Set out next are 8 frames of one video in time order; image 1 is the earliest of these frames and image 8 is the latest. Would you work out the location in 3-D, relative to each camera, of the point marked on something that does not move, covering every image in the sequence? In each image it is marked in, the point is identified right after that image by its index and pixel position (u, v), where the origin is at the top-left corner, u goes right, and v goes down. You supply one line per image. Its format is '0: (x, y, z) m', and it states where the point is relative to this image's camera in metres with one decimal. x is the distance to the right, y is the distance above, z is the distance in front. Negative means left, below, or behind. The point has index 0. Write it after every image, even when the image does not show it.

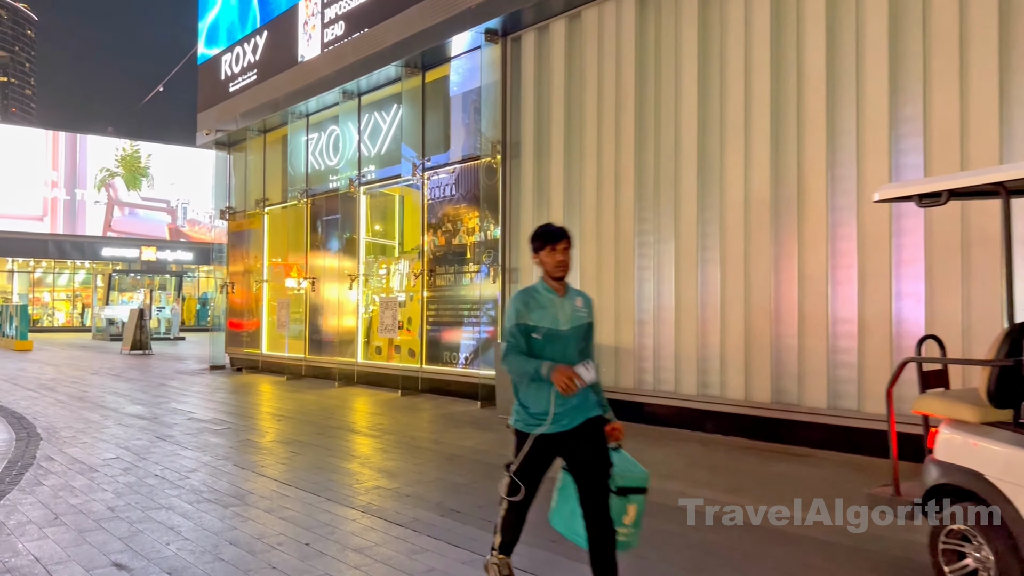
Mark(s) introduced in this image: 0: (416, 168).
0: (-1.2, +1.5, +10.9) m
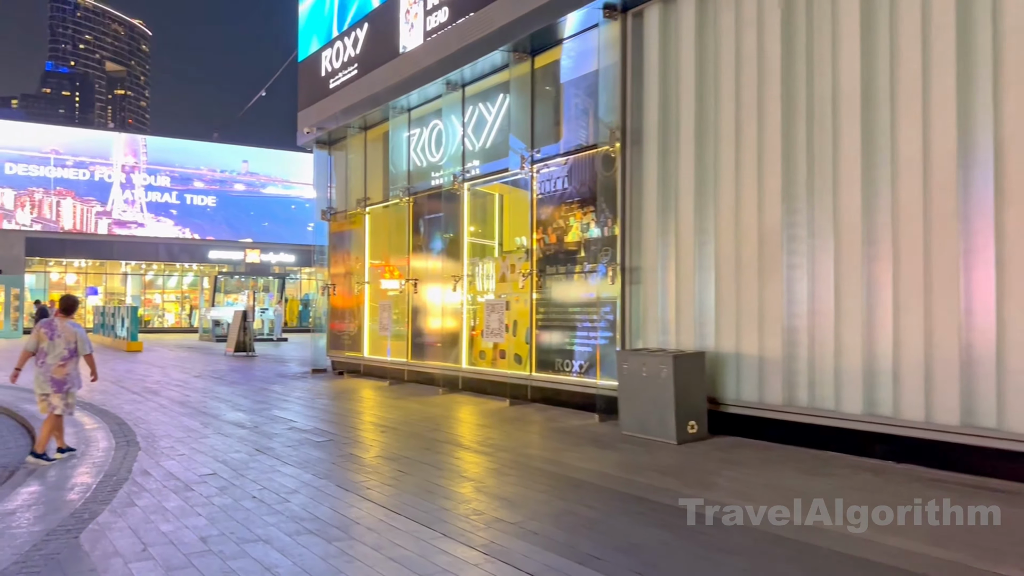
0: (+0.1, +1.5, +10.1) m
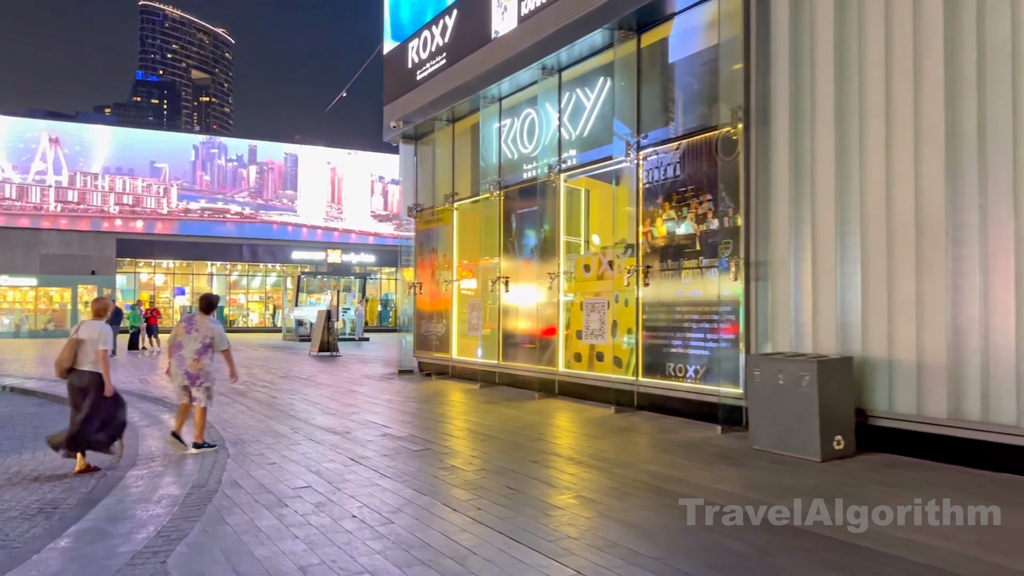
0: (+1.3, +1.5, +9.3) m
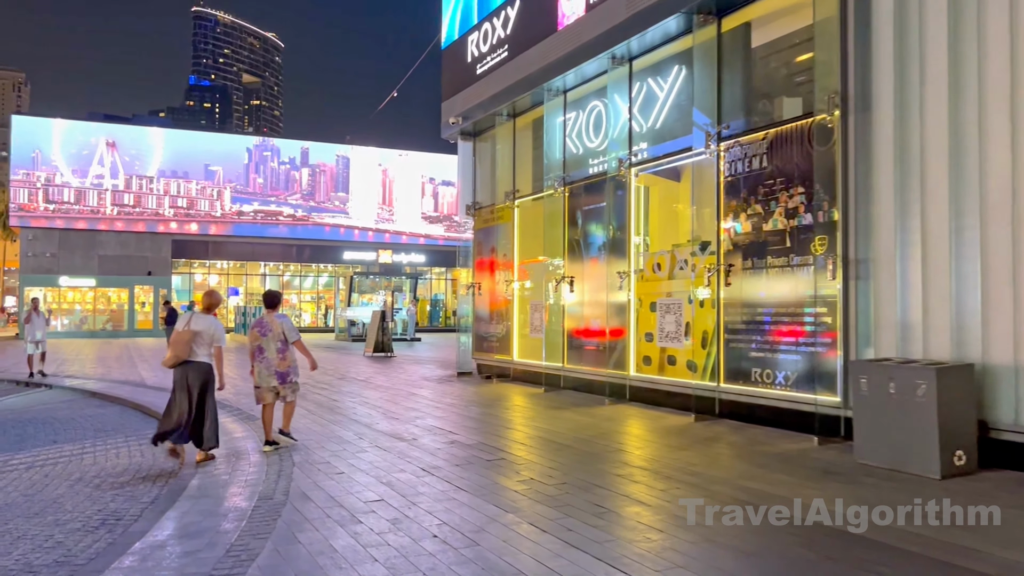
0: (+2.0, +1.5, +8.8) m
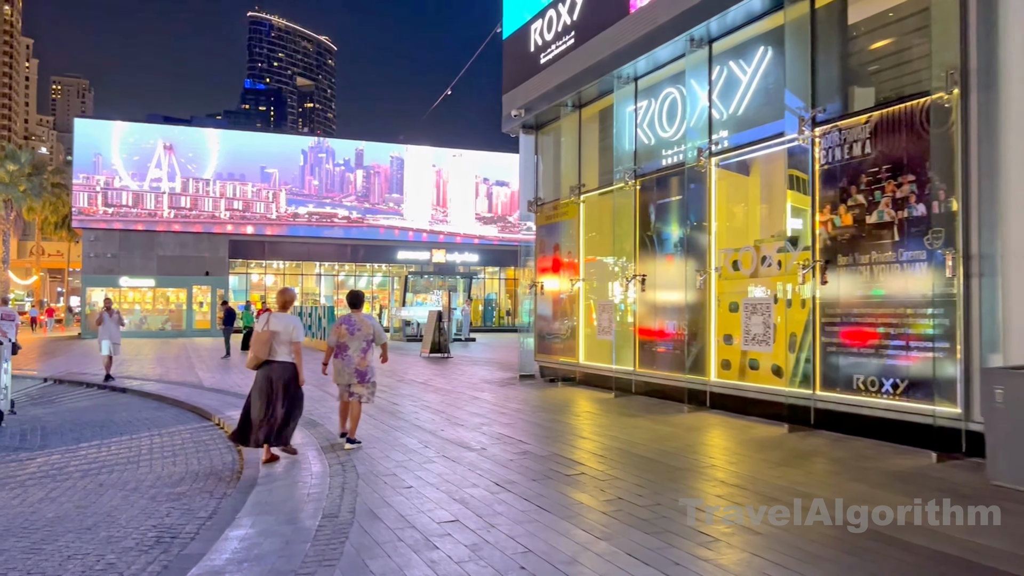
0: (+2.7, +1.5, +8.1) m
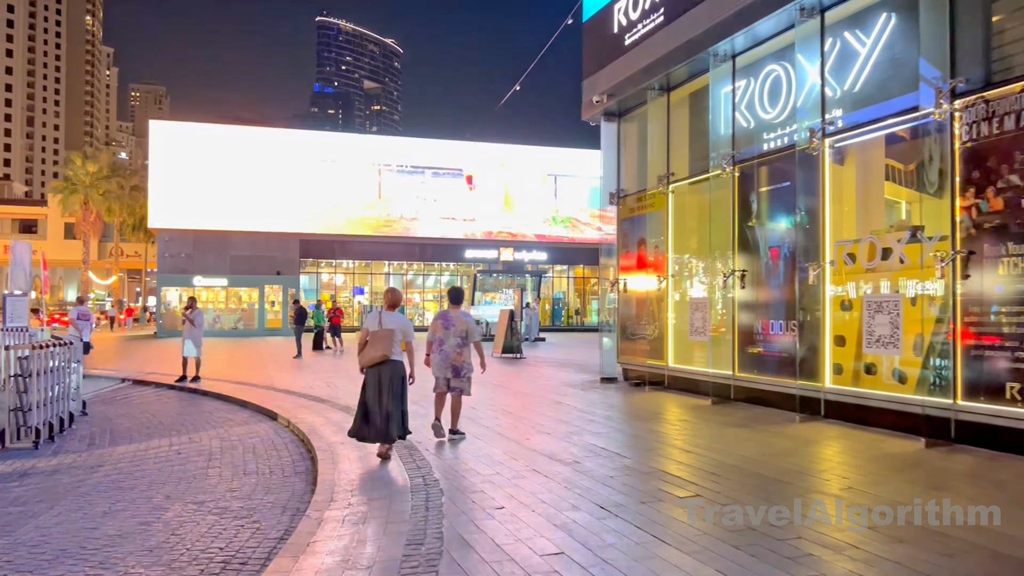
0: (+3.5, +1.6, +7.1) m
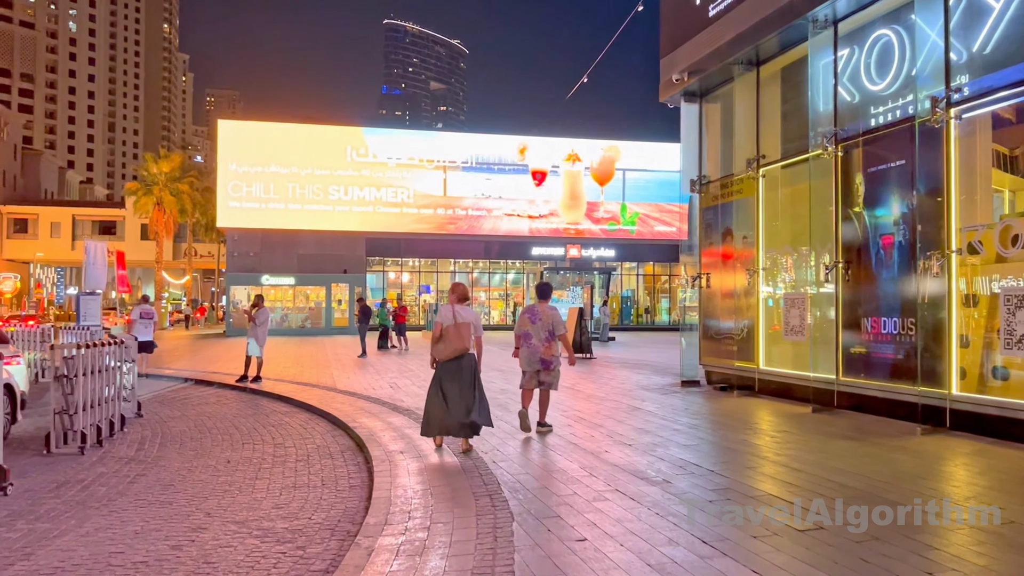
0: (+4.1, +1.6, +5.9) m
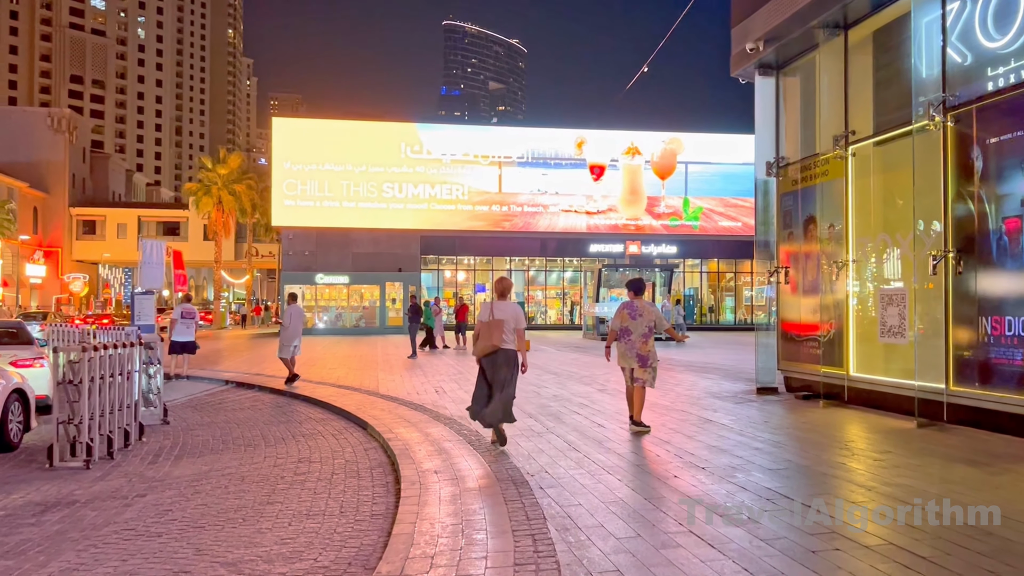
0: (+4.4, +1.7, +4.6) m
